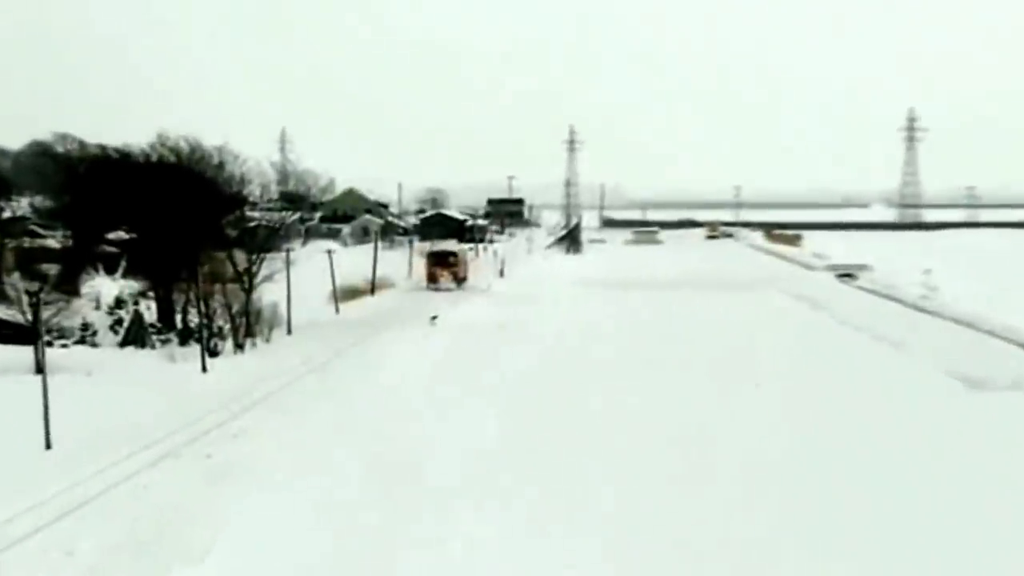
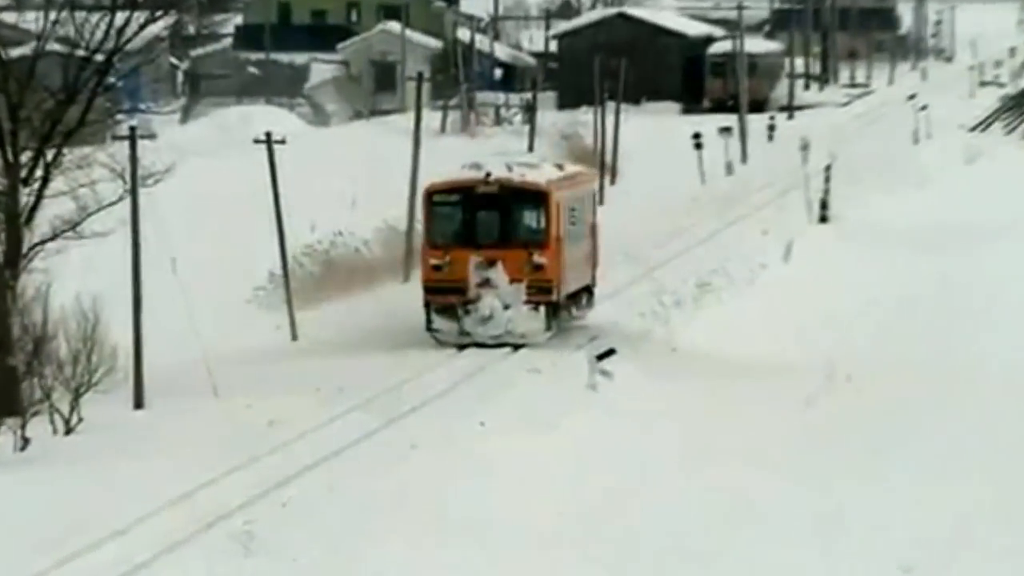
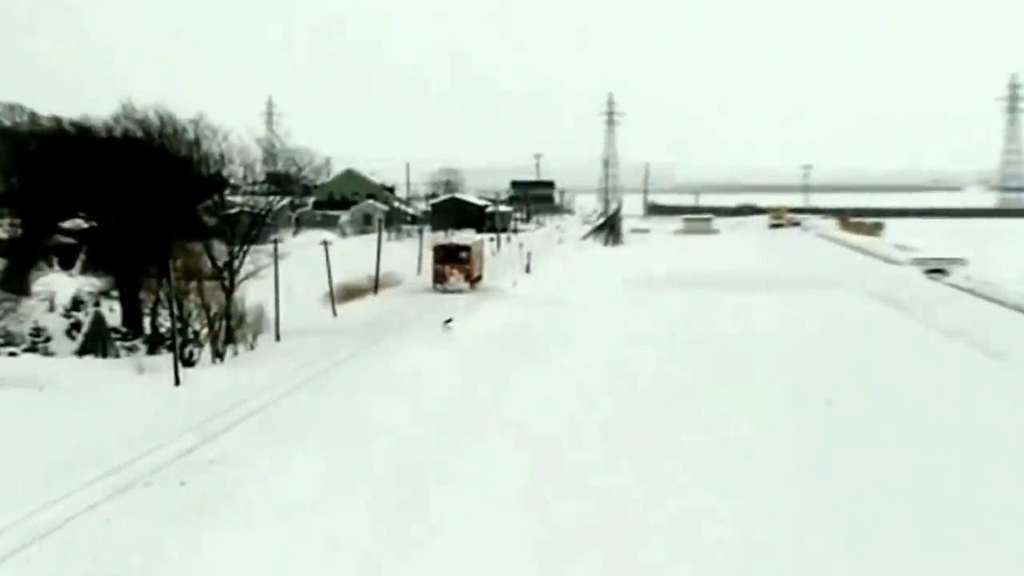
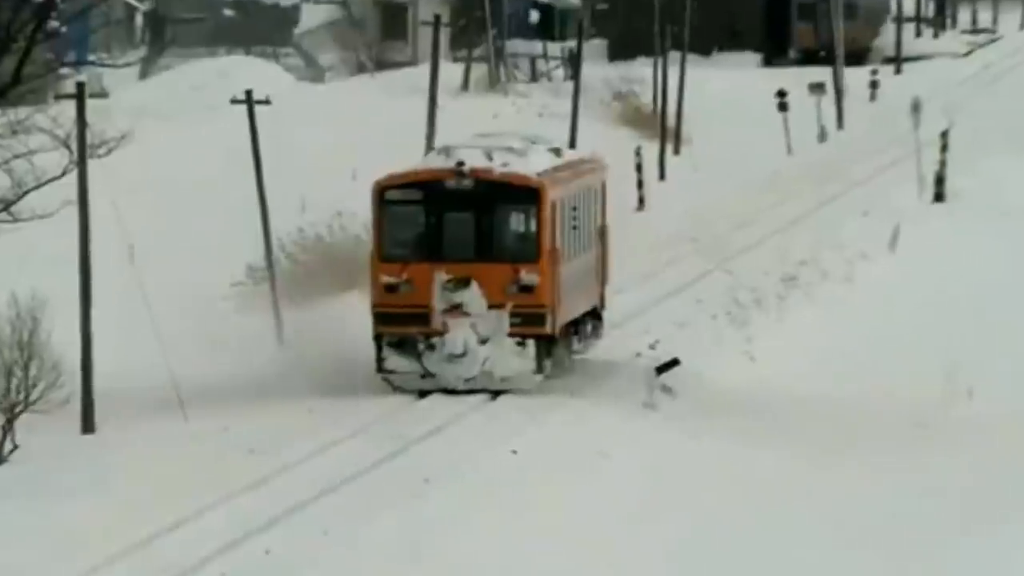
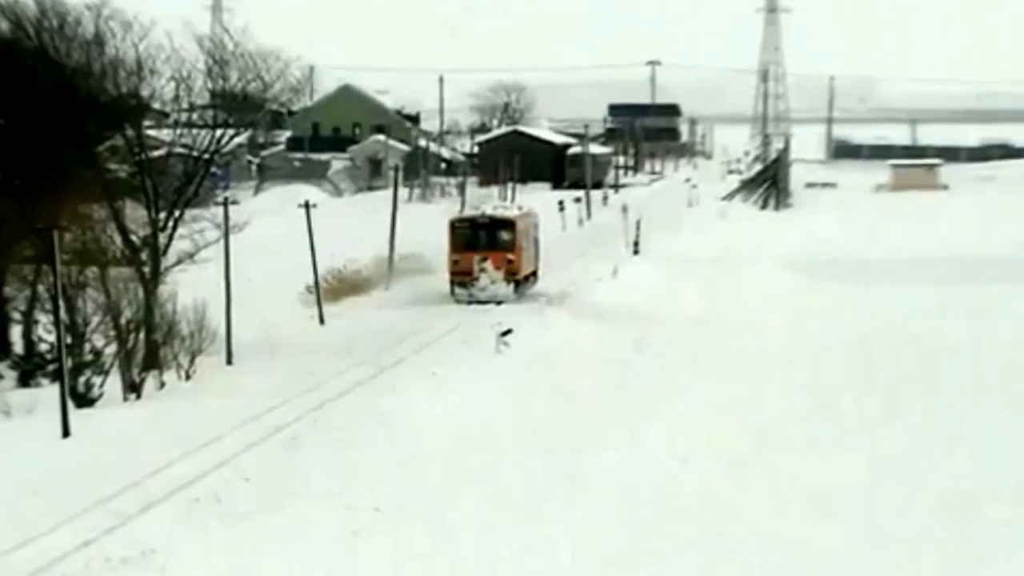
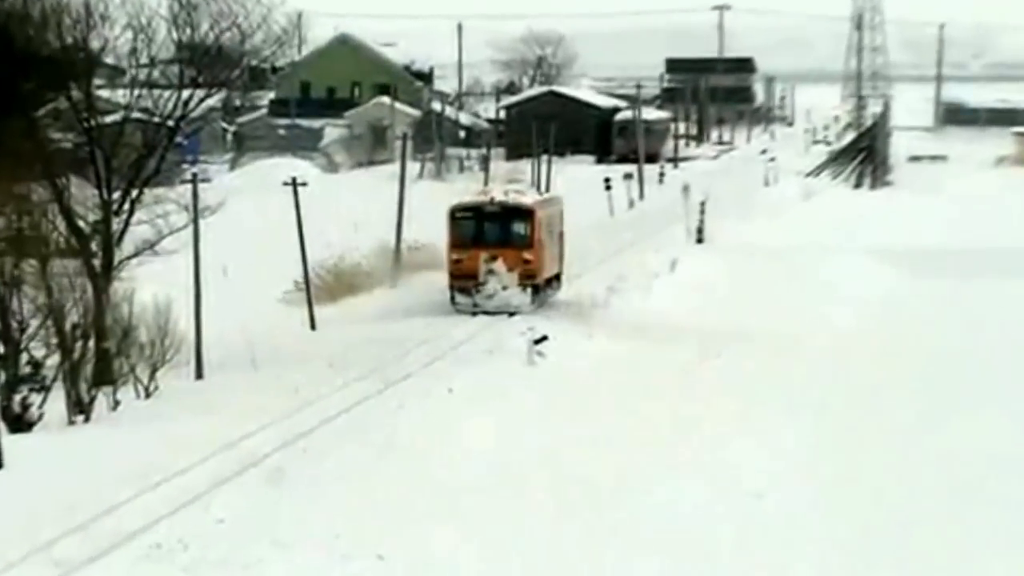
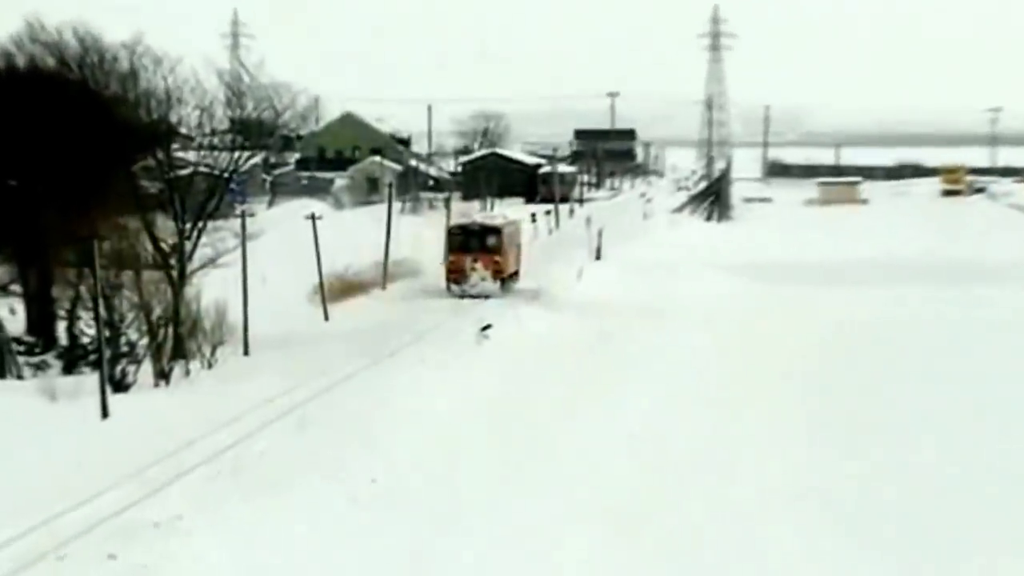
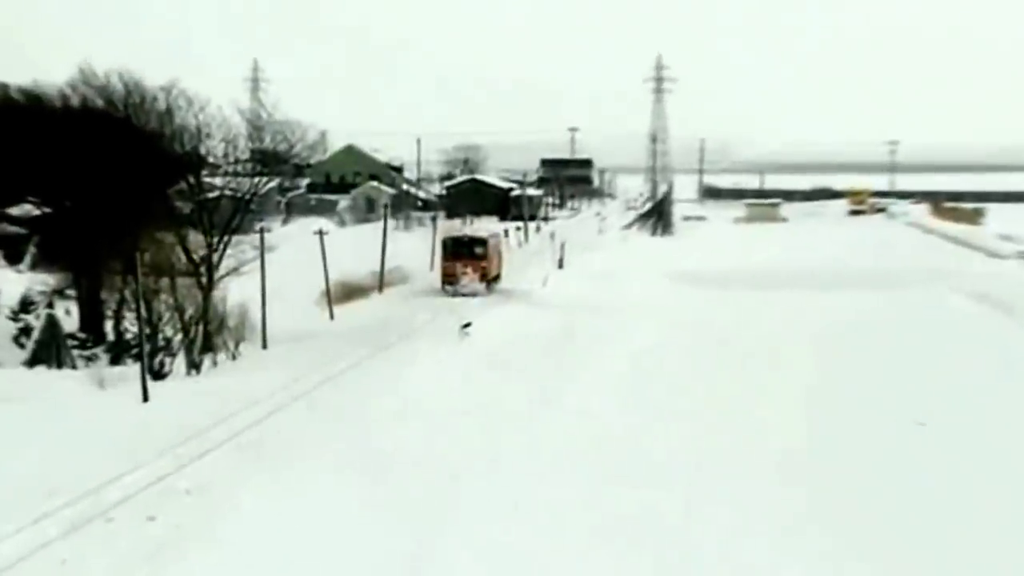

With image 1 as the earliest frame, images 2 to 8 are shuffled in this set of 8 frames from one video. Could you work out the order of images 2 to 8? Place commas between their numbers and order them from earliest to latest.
3, 8, 7, 5, 6, 2, 4
